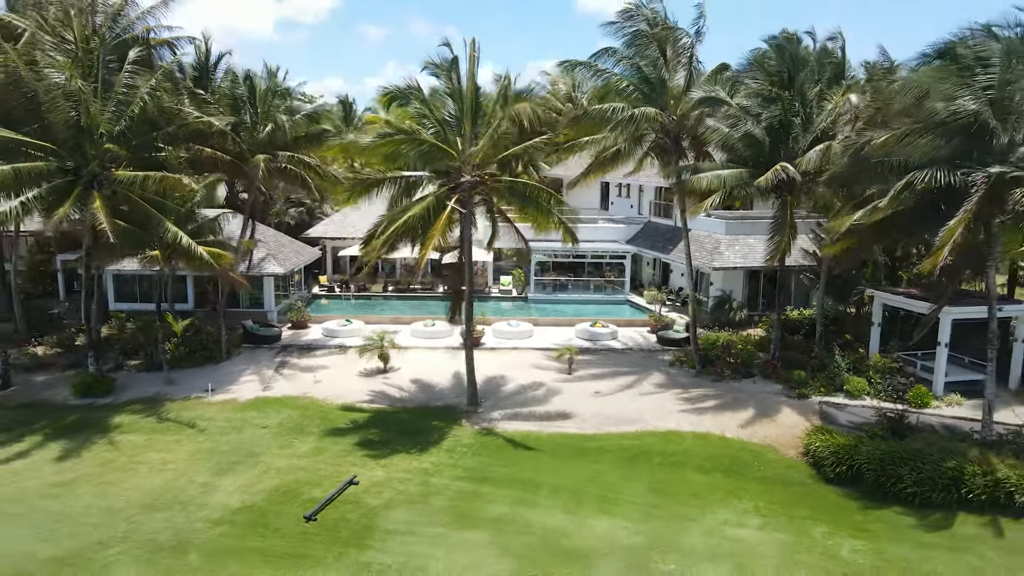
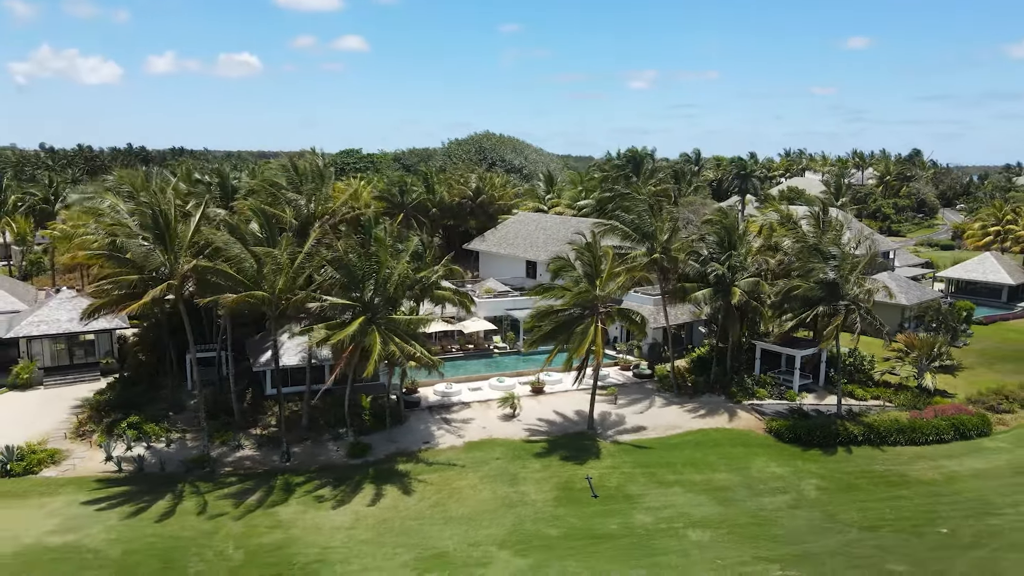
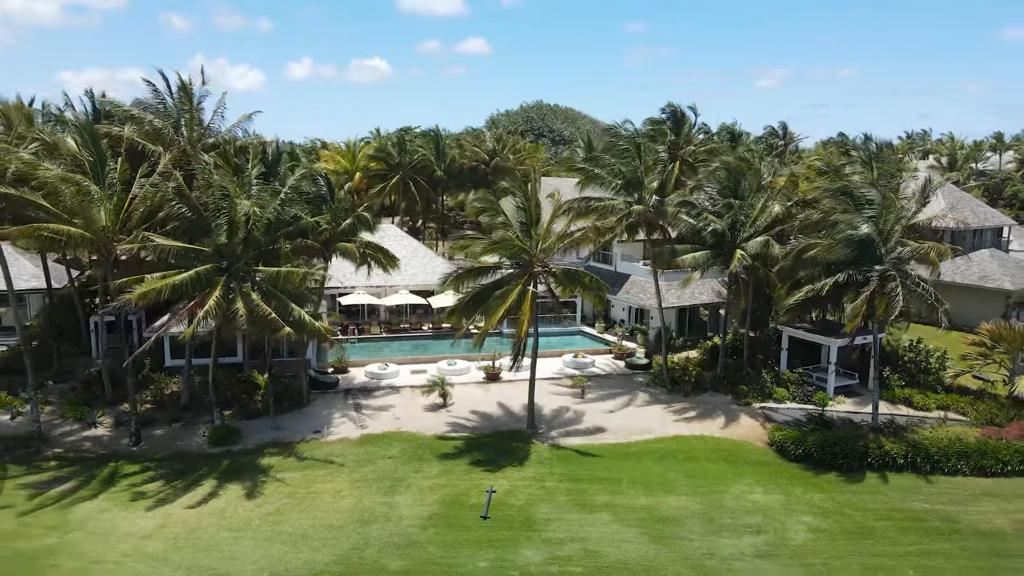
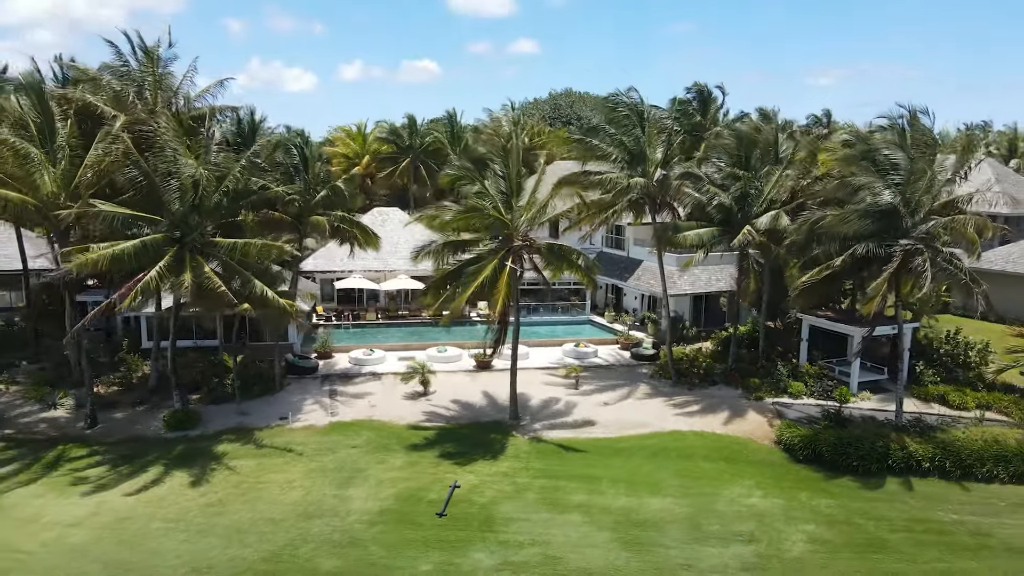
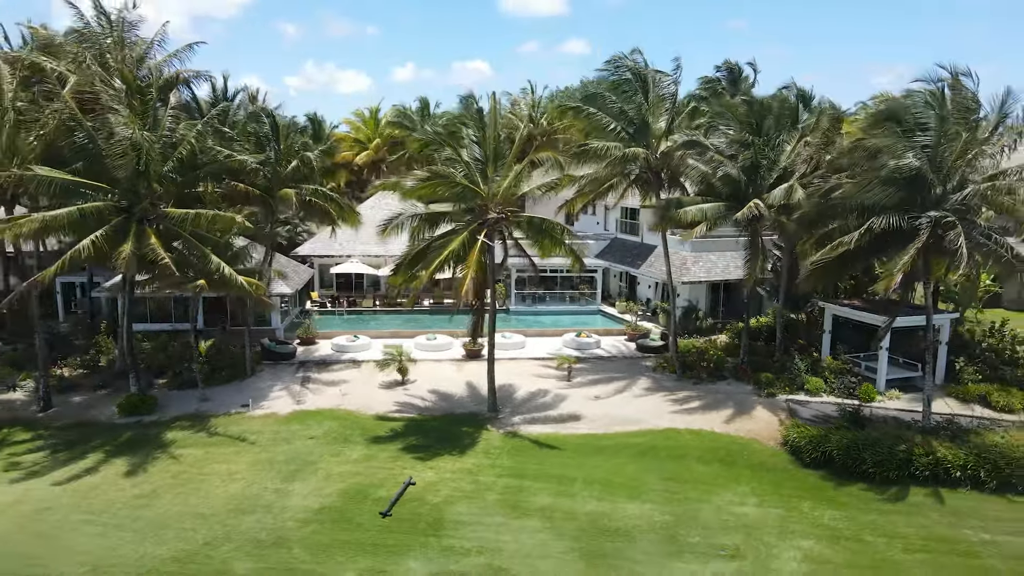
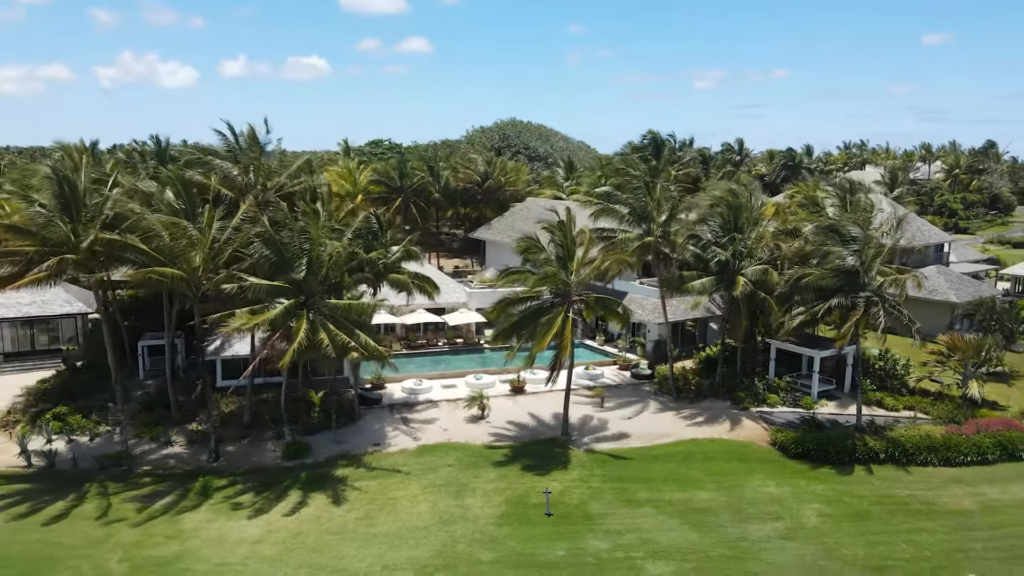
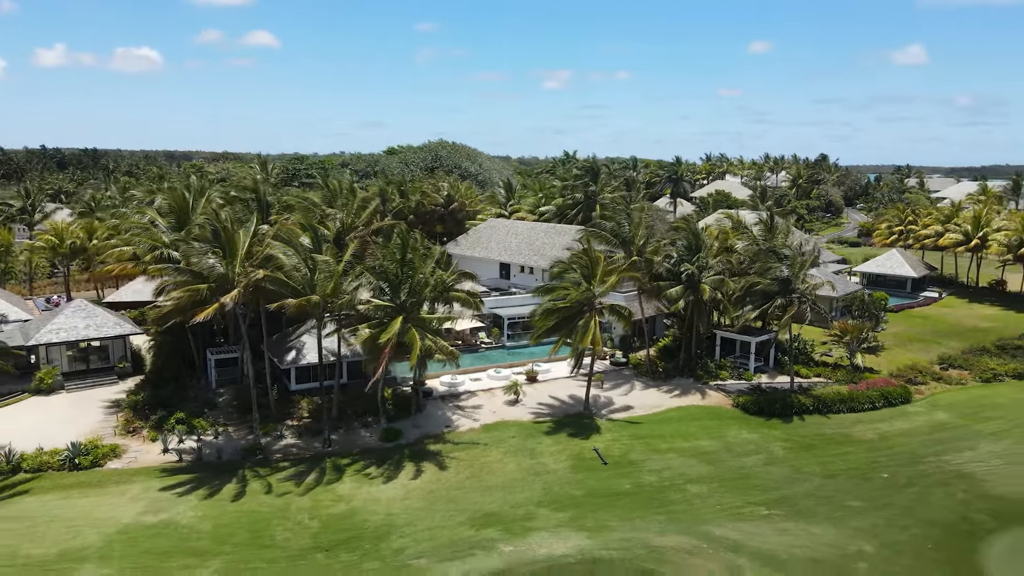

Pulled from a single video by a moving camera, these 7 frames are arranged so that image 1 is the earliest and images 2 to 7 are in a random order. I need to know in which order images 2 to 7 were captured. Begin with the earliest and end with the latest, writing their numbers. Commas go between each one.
5, 4, 3, 6, 2, 7
